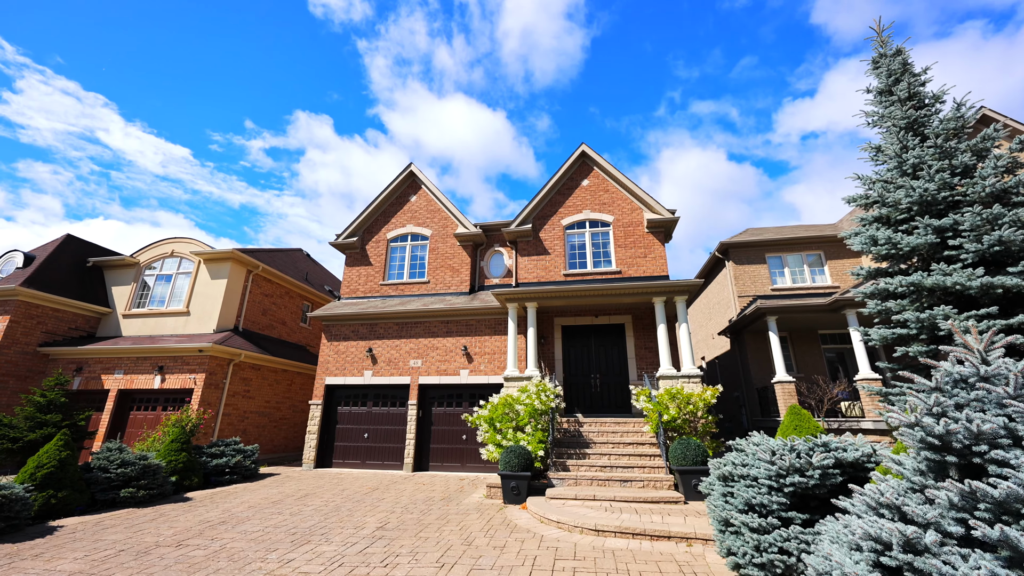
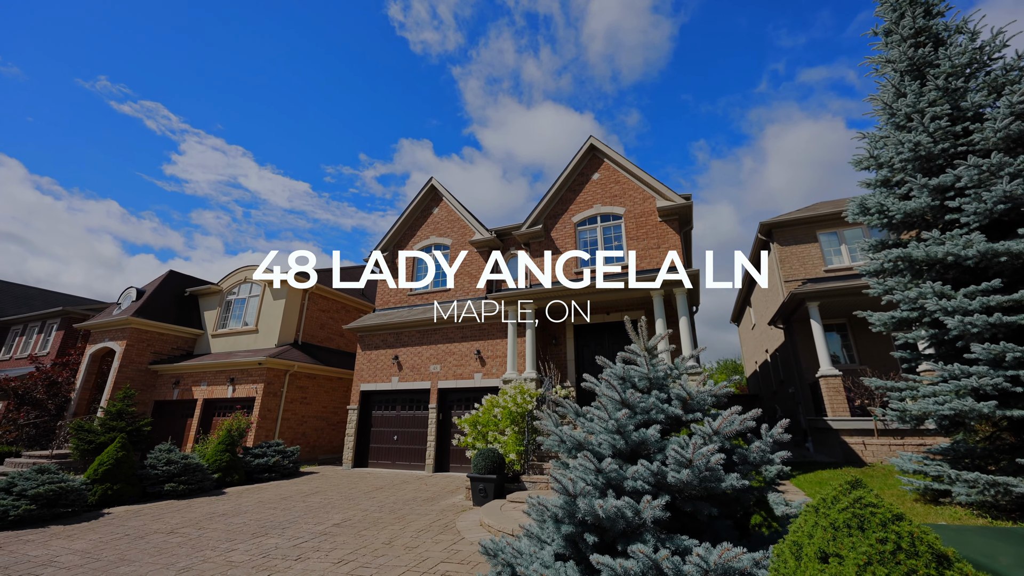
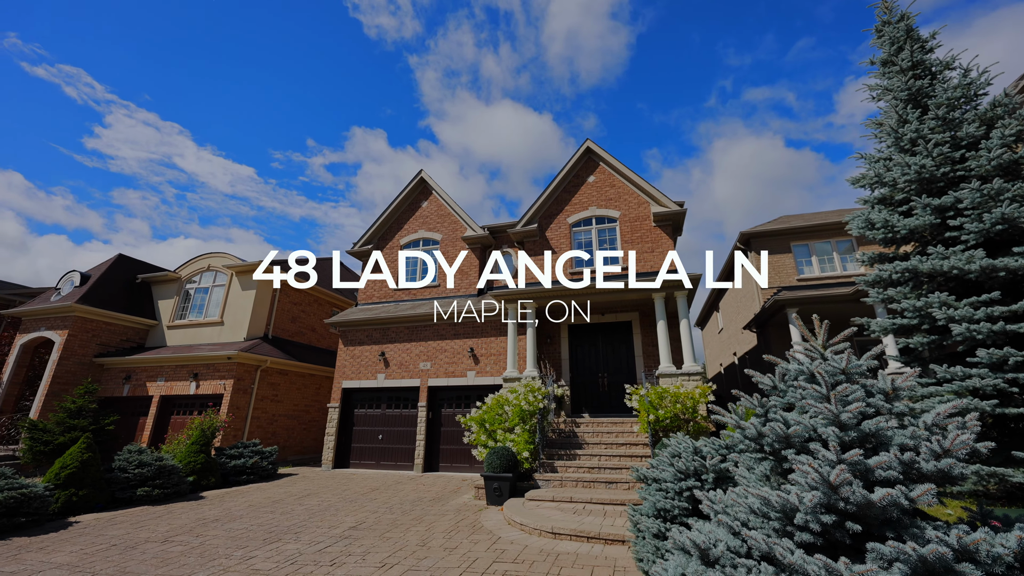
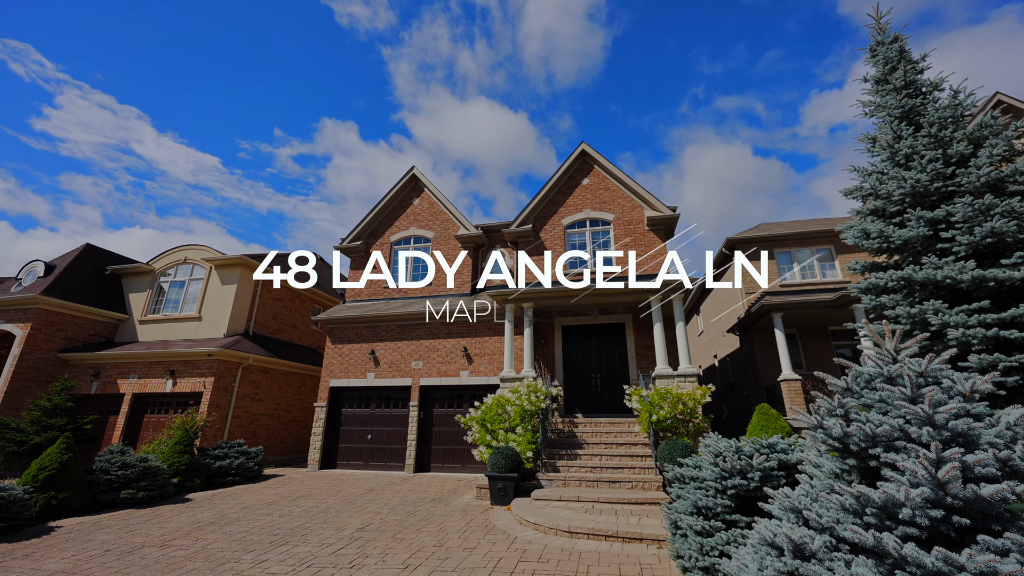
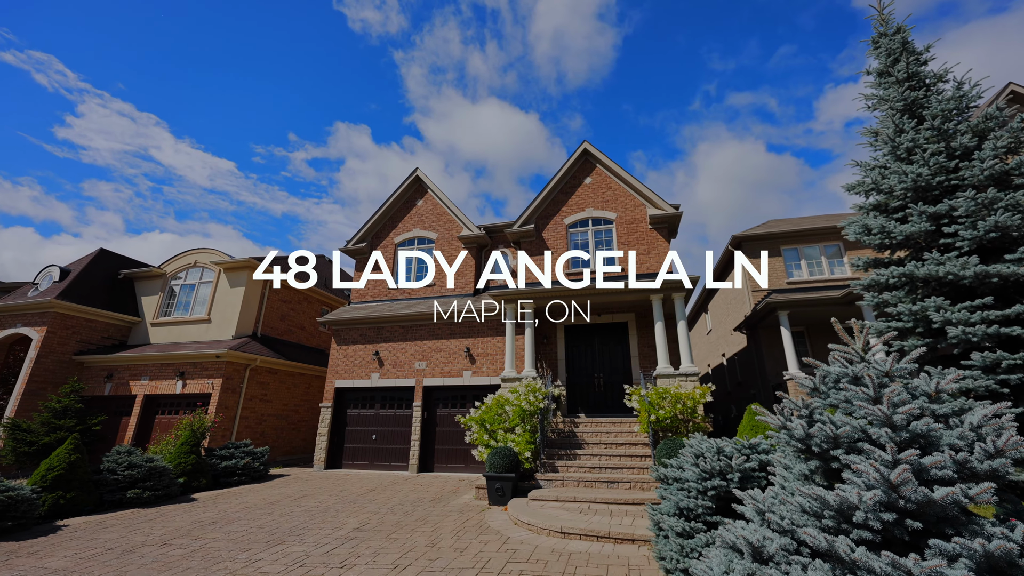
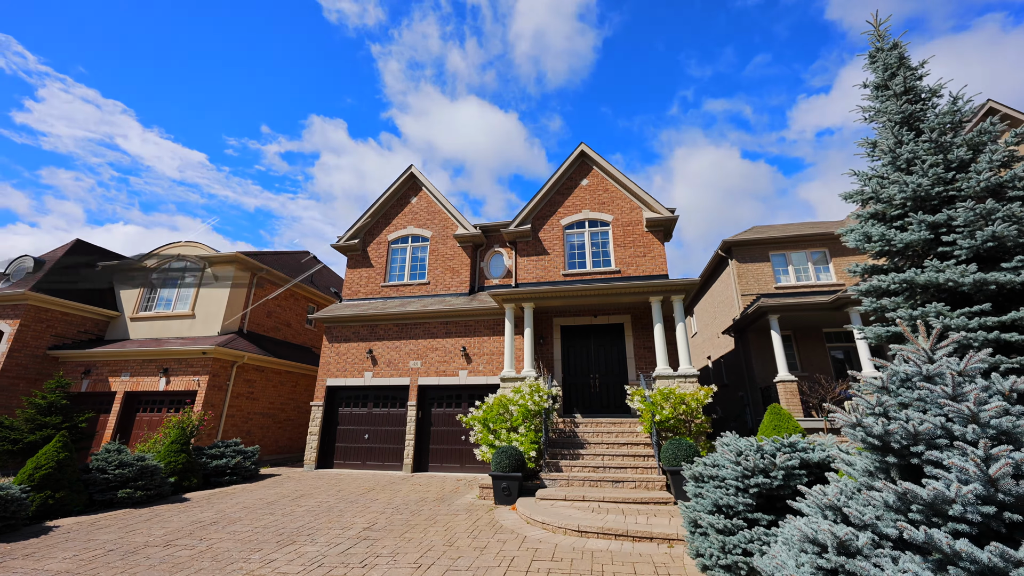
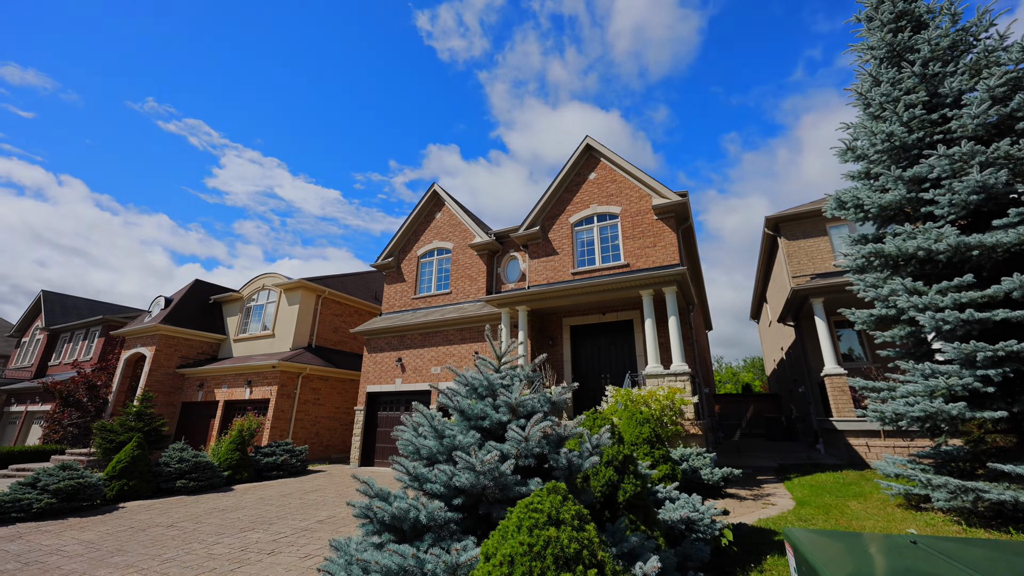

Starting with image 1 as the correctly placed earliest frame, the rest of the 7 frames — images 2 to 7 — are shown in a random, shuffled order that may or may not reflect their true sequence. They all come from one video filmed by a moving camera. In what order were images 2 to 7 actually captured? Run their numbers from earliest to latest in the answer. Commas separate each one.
6, 4, 5, 3, 2, 7
